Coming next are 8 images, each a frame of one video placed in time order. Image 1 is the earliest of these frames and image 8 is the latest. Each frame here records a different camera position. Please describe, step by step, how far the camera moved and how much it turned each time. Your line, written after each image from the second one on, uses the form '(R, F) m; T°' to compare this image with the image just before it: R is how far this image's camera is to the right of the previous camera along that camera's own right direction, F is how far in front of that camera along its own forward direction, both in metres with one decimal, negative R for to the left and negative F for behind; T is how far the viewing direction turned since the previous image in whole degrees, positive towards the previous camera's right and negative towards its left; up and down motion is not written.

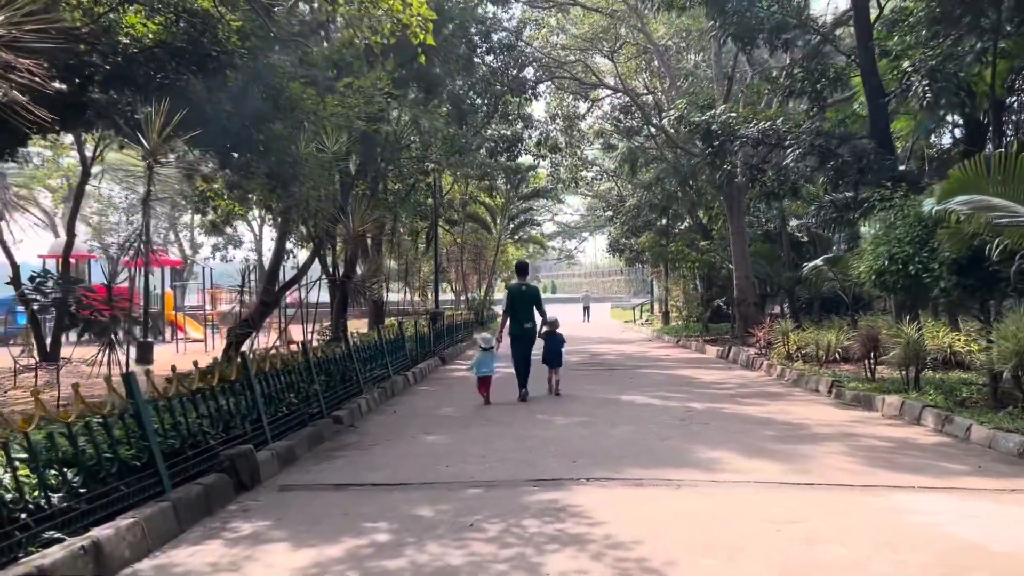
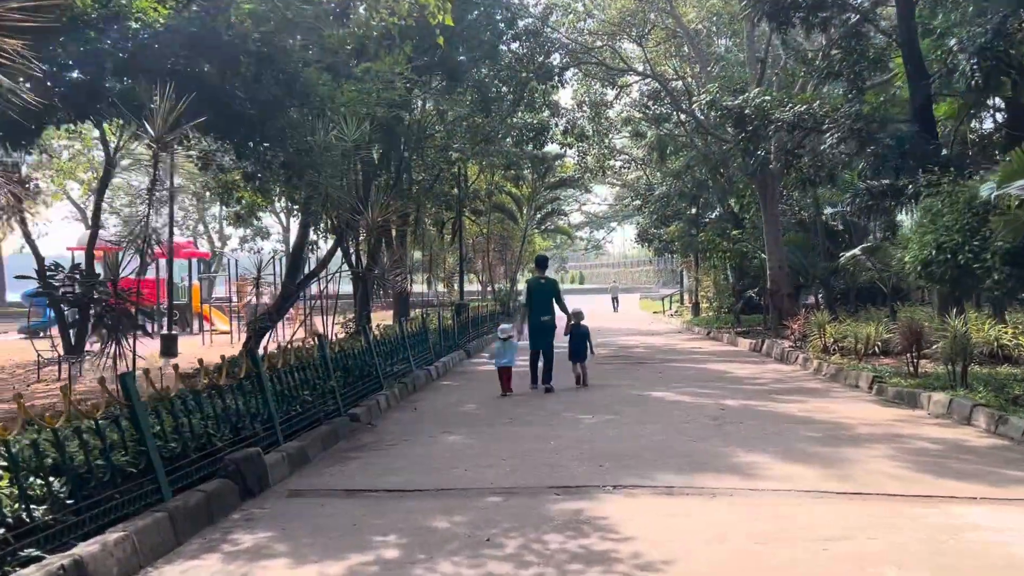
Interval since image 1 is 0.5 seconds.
(0.0, +0.4) m; -2°
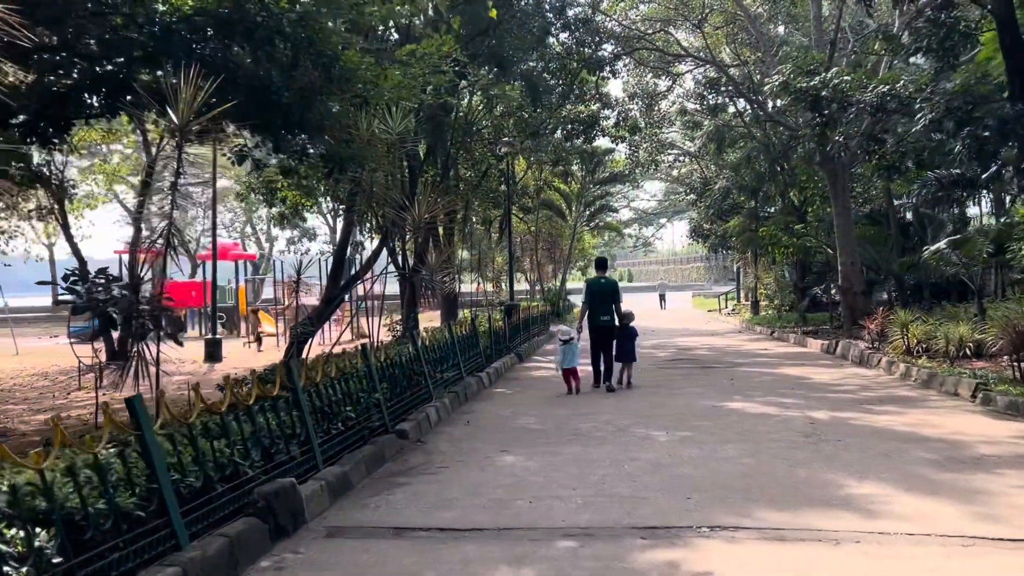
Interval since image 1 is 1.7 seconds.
(-0.1, +0.8) m; -3°
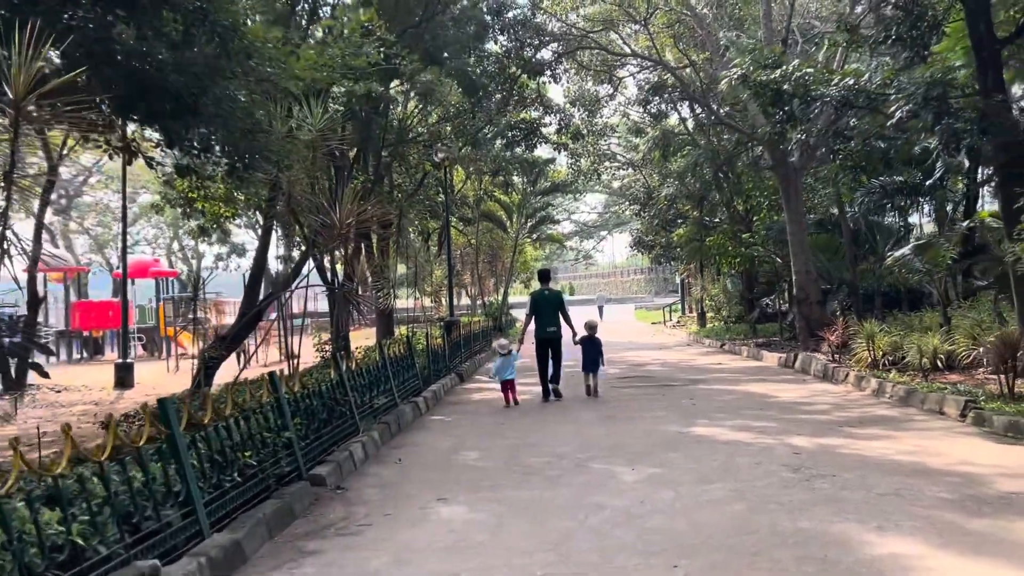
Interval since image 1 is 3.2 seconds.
(0.0, +1.2) m; +4°
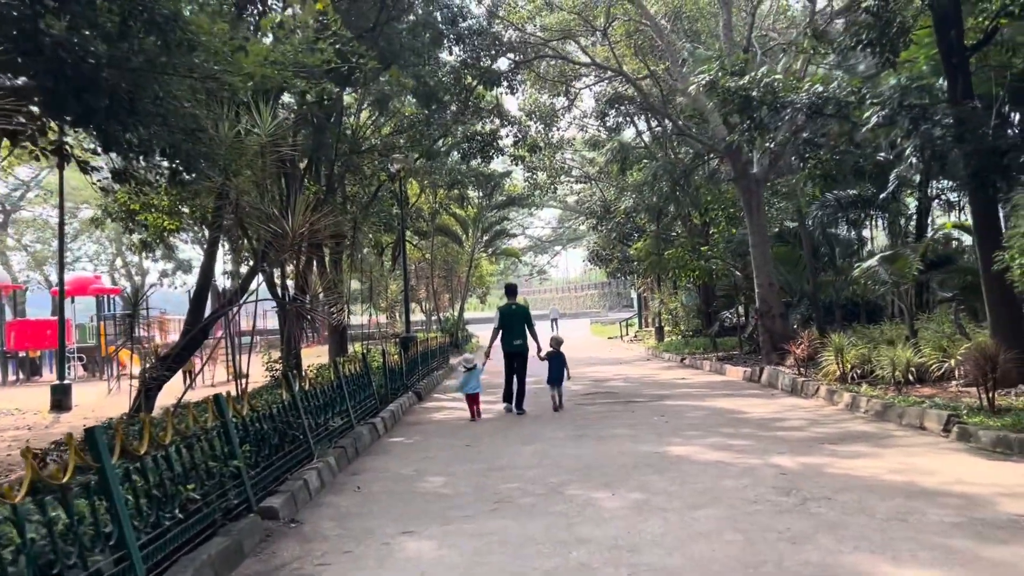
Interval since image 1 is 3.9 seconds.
(-0.1, +0.5) m; +3°
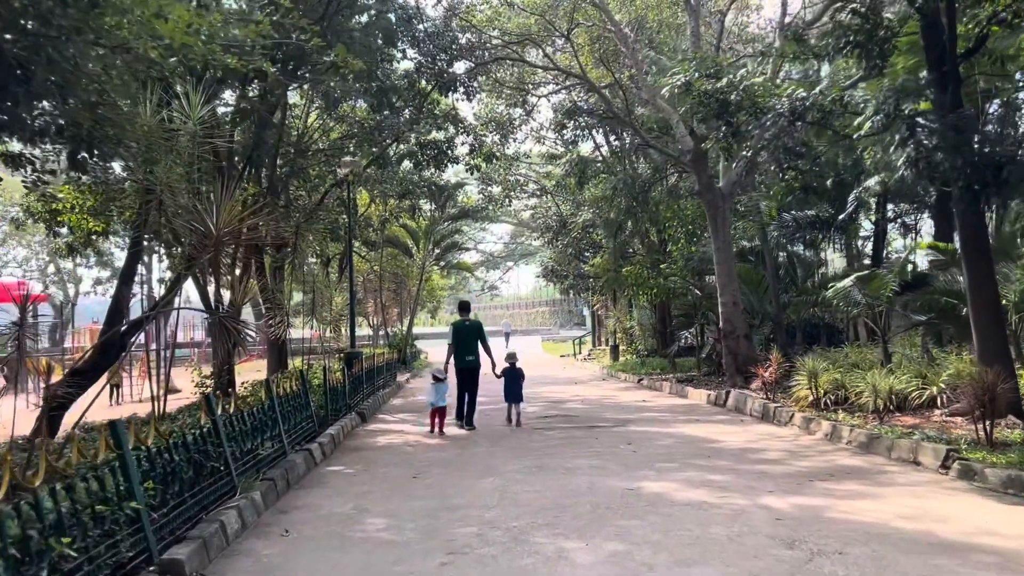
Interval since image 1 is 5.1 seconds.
(-0.1, +0.9) m; +3°
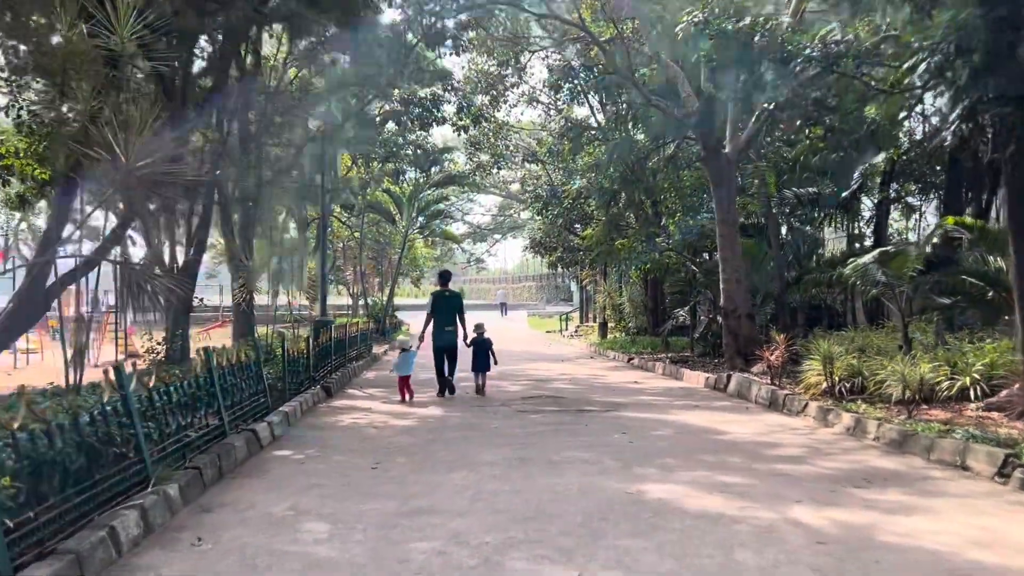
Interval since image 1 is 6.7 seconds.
(0.0, +1.2) m; +1°
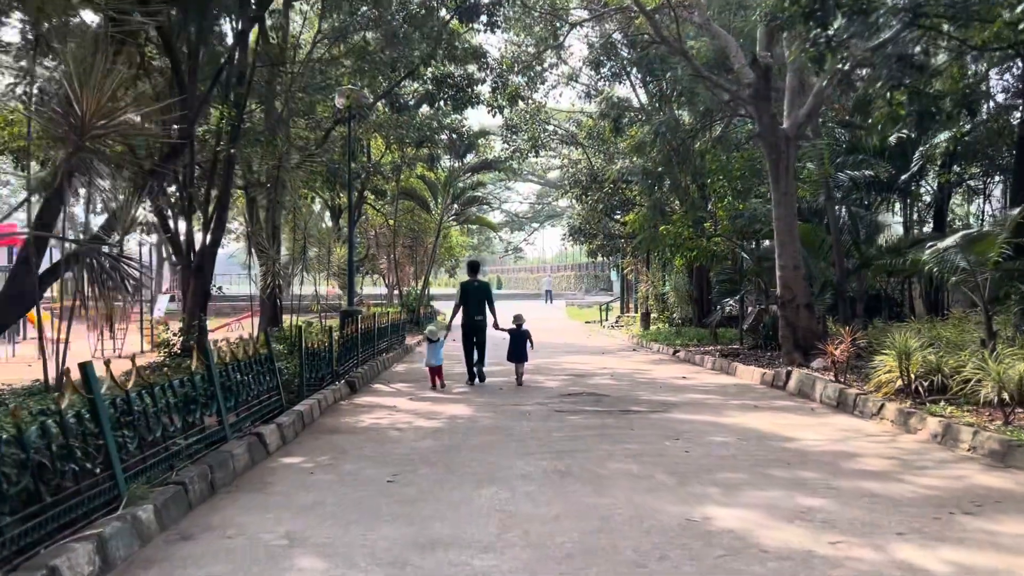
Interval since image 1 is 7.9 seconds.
(0.0, +0.9) m; -2°
